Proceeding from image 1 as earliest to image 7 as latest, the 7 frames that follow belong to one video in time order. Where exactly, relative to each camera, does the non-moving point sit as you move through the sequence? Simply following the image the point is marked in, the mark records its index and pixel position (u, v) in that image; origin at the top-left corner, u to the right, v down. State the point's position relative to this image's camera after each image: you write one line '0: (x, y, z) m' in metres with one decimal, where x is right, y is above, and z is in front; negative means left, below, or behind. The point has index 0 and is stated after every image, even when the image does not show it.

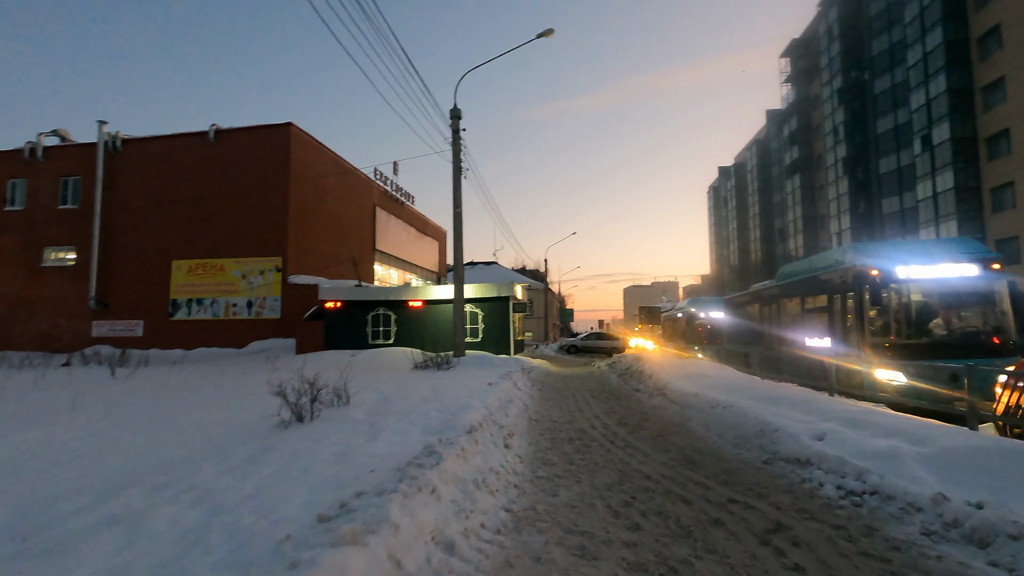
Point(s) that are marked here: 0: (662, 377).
0: (+4.0, -2.3, +14.4) m
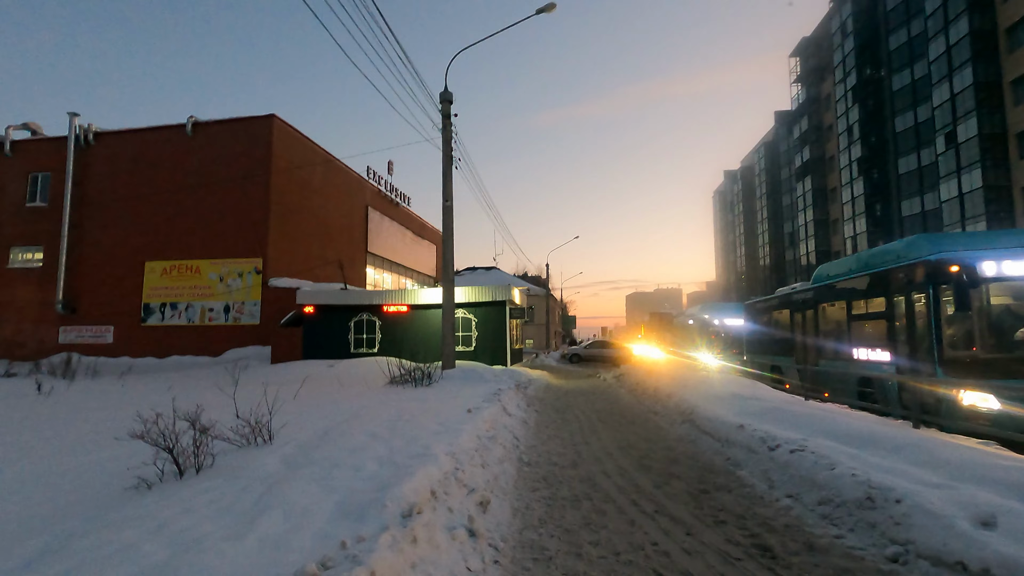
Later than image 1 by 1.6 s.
0: (+3.8, -2.3, +11.9) m
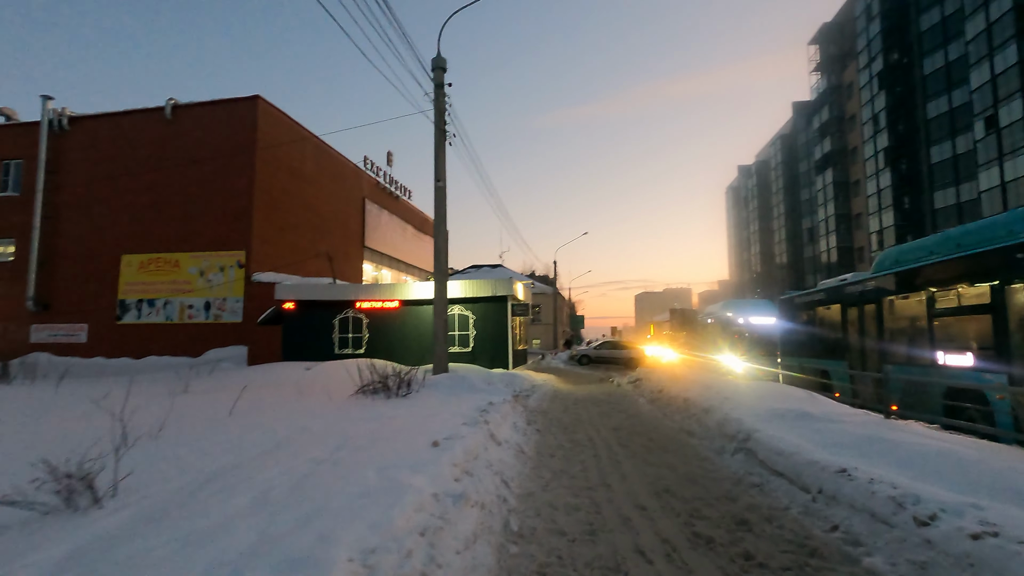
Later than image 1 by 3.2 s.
0: (+3.7, -2.1, +9.3) m
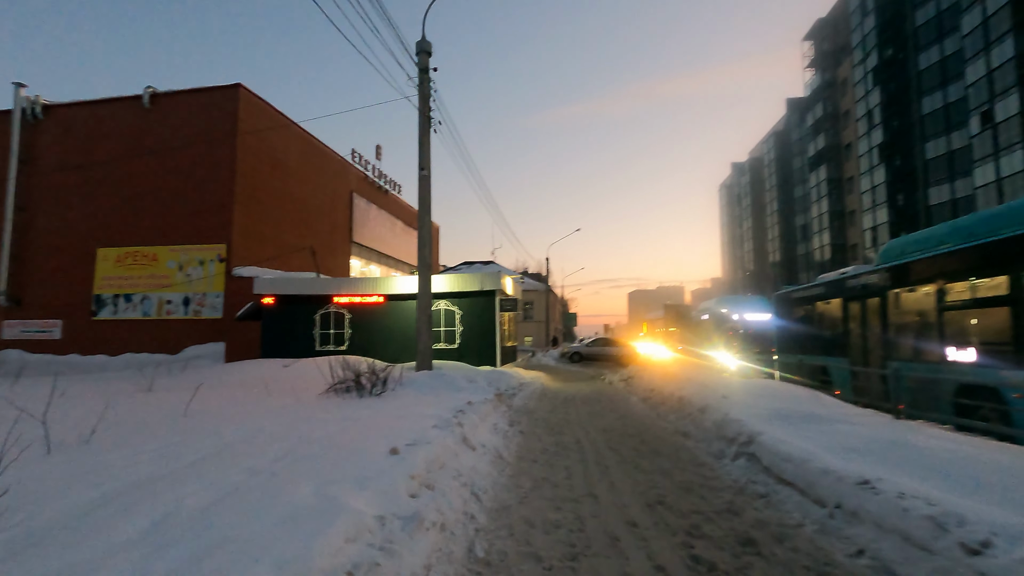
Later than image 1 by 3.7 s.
0: (+3.4, -1.9, +8.7) m
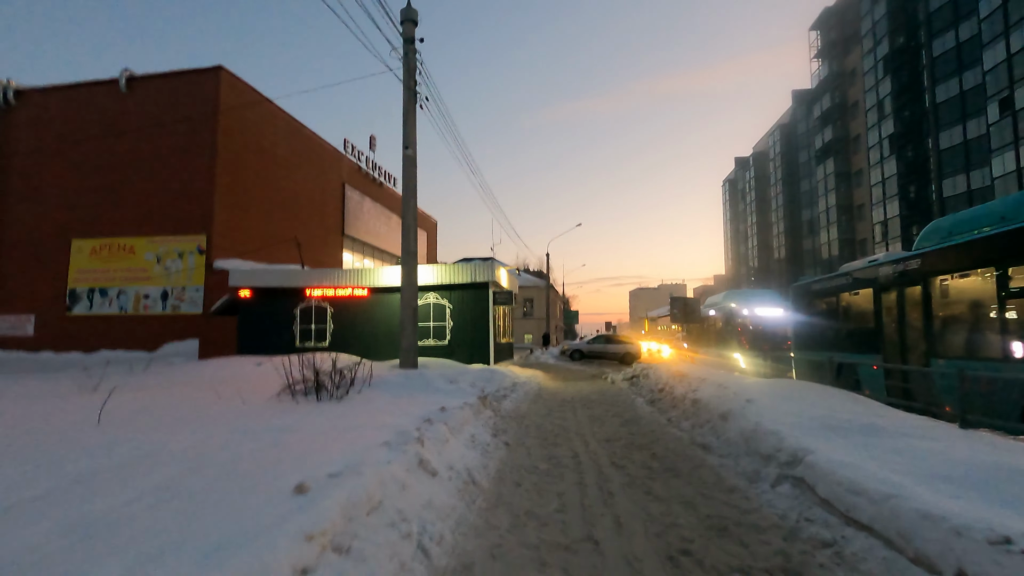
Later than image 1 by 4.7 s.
0: (+3.2, -1.7, +7.2) m
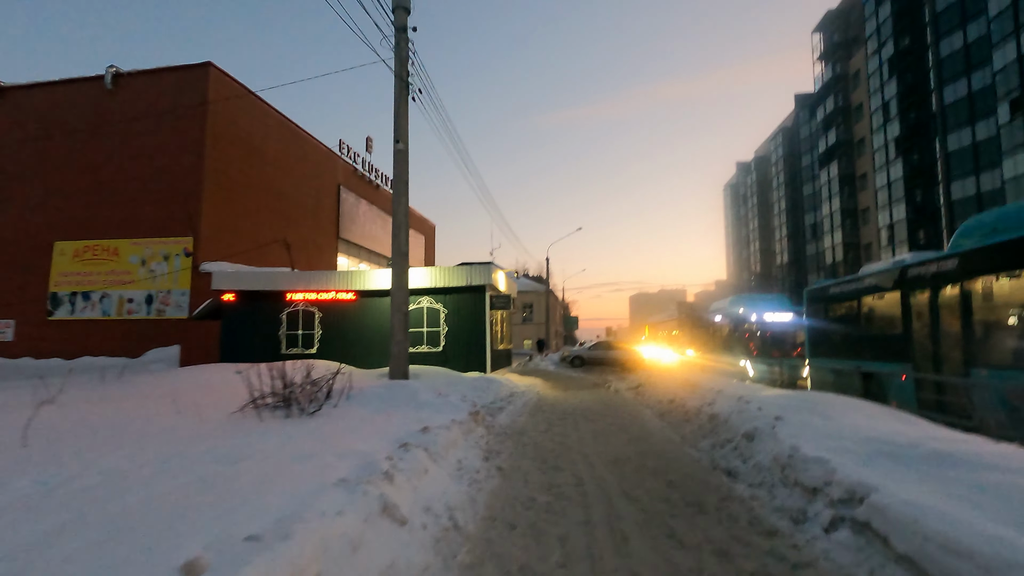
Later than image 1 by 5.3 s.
0: (+3.1, -1.7, +6.2) m
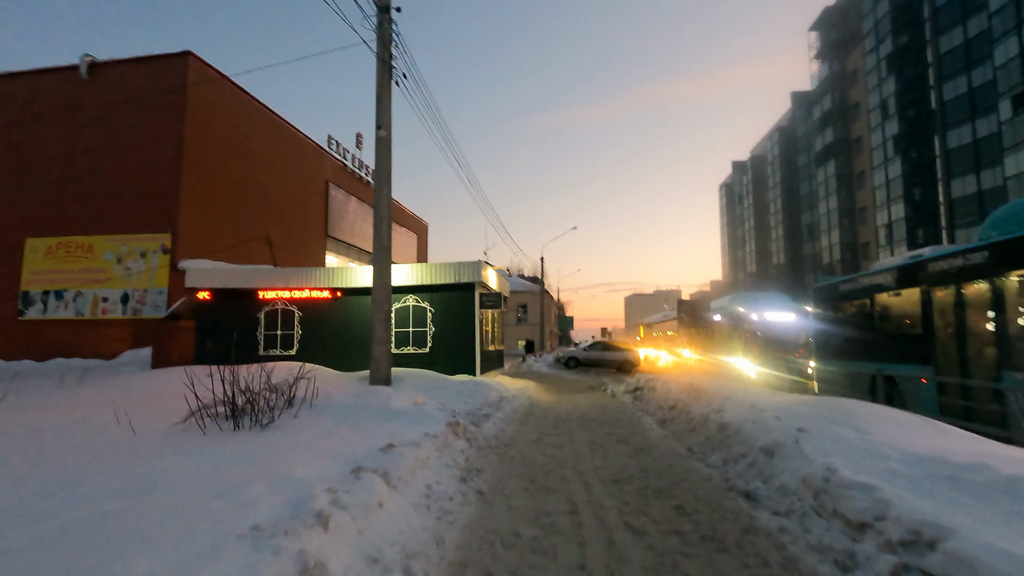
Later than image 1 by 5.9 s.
0: (+3.0, -1.6, +5.3) m
